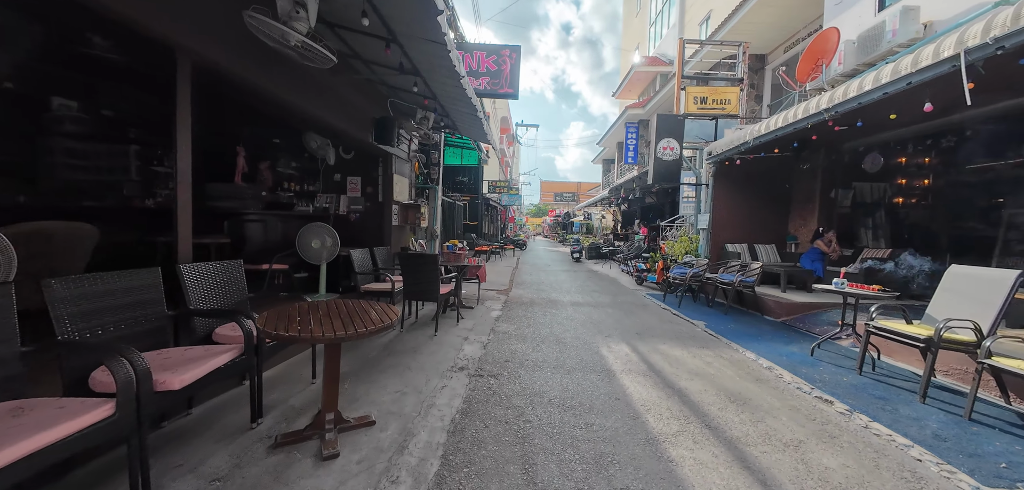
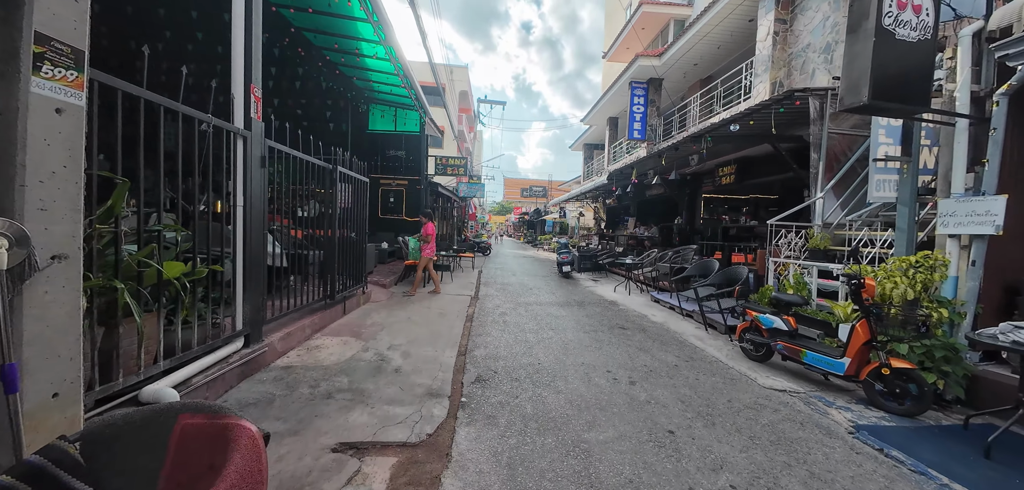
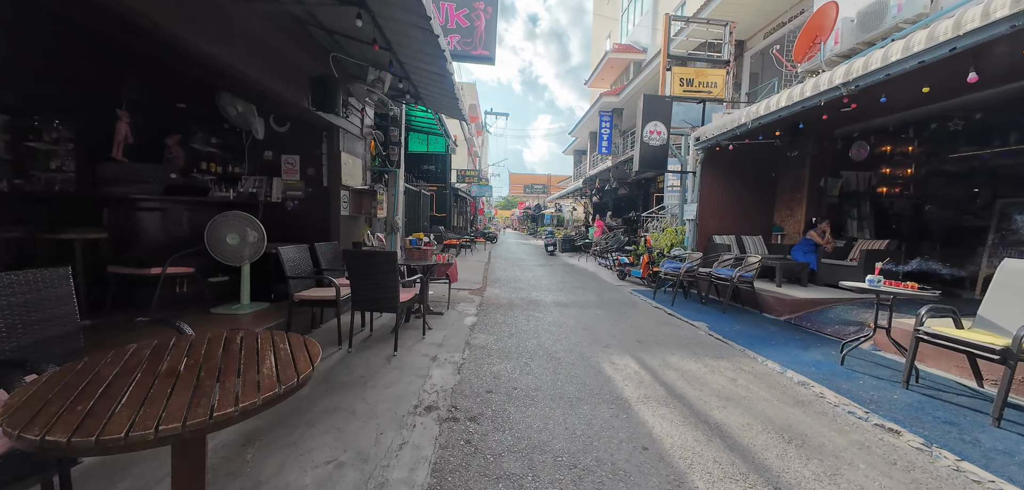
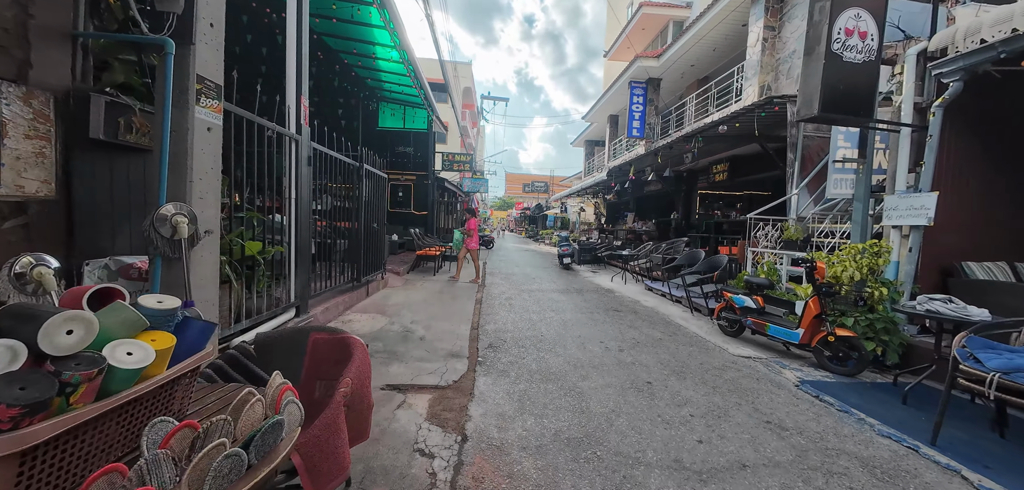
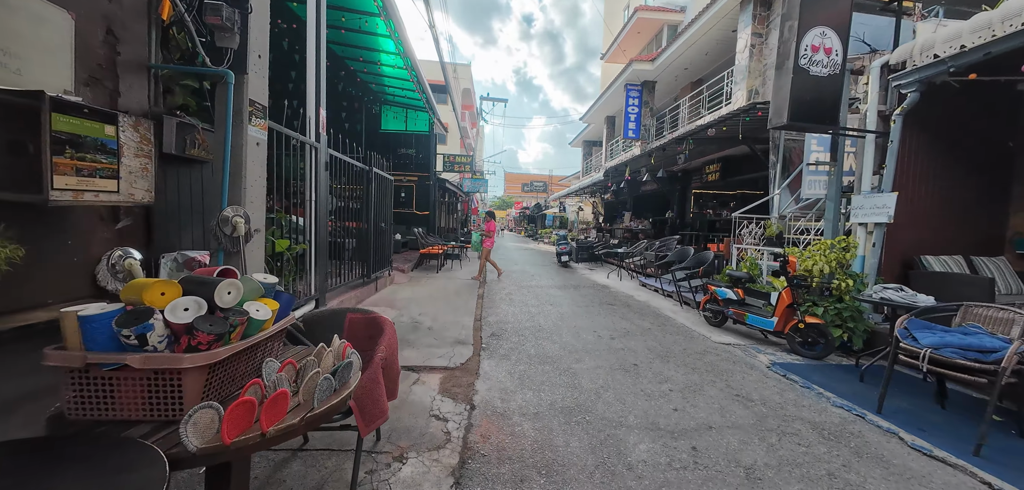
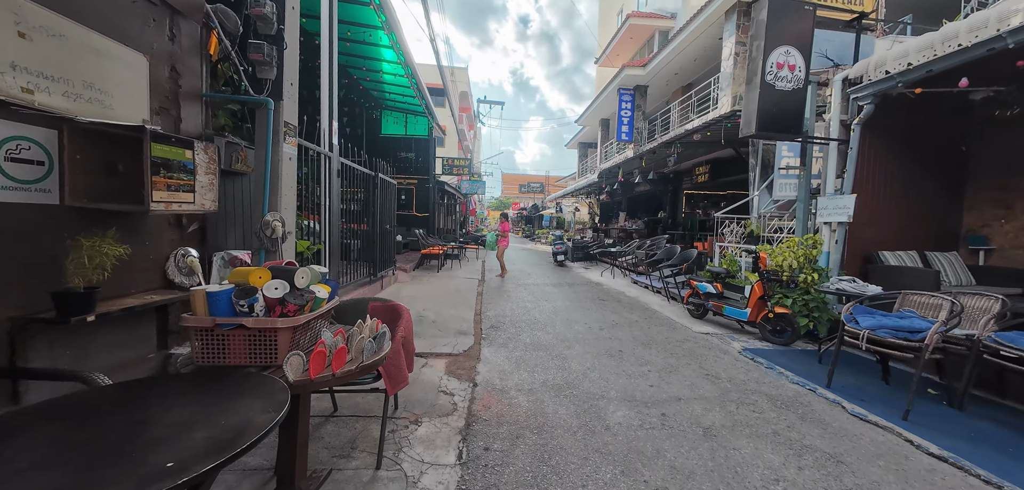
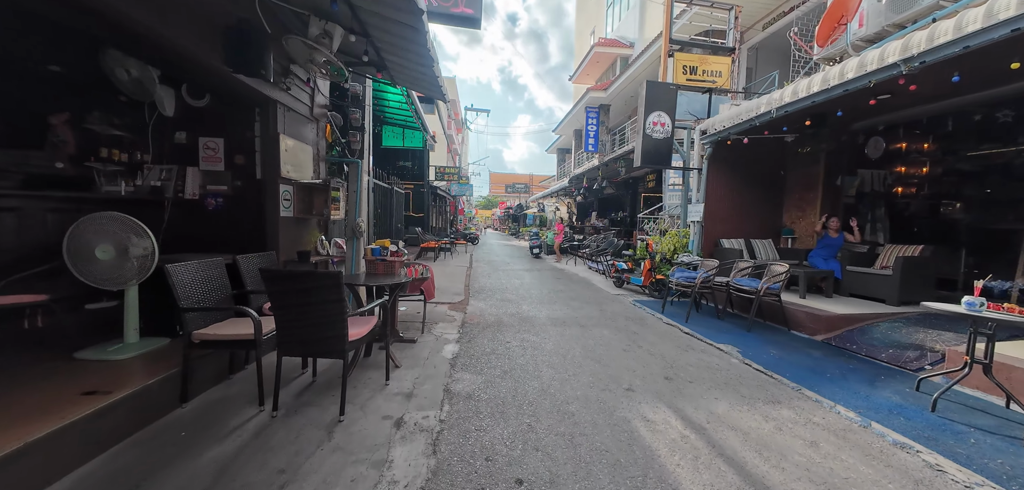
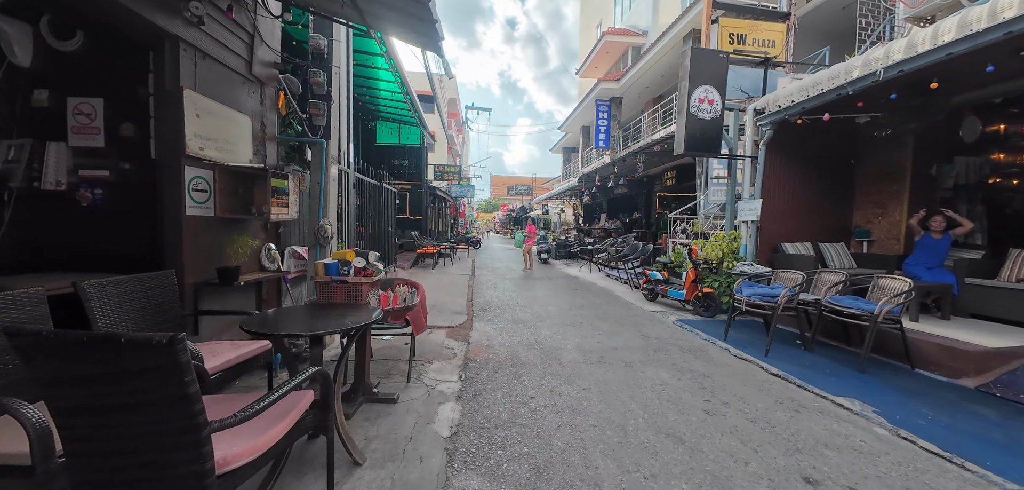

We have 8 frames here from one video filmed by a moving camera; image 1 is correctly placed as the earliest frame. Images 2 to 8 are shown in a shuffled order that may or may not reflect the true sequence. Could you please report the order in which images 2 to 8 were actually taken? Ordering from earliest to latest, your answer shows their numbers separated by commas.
3, 7, 8, 6, 5, 4, 2
